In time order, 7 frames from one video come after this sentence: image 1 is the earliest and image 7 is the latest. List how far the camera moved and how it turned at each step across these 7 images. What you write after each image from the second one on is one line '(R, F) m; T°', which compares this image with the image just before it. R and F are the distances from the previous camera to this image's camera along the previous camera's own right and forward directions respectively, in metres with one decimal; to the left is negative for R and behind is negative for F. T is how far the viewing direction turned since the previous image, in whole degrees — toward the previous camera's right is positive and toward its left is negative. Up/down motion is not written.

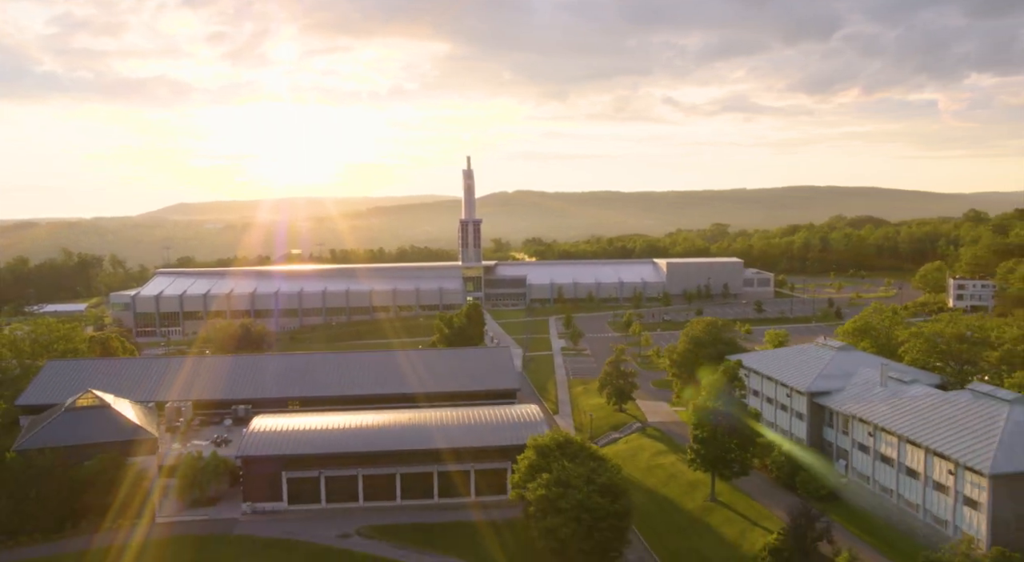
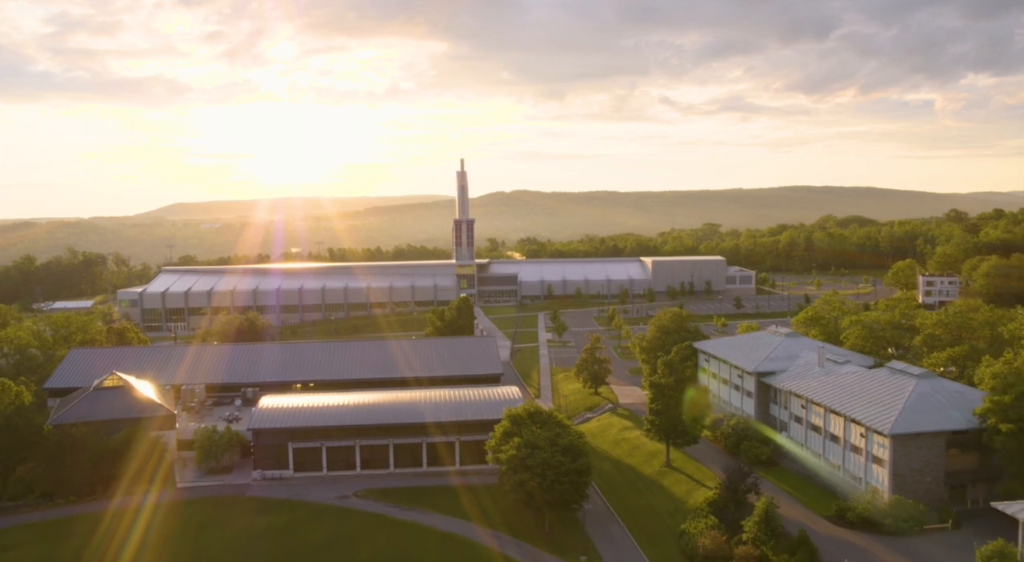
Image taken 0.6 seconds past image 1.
(+0.6, -2.9) m; 0°
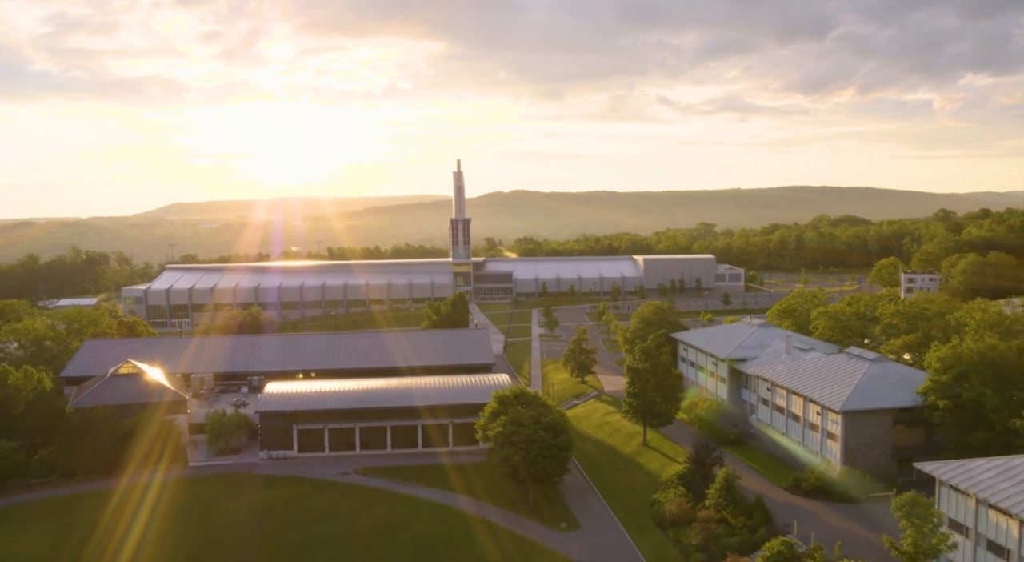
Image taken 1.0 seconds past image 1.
(+0.3, -1.9) m; 0°
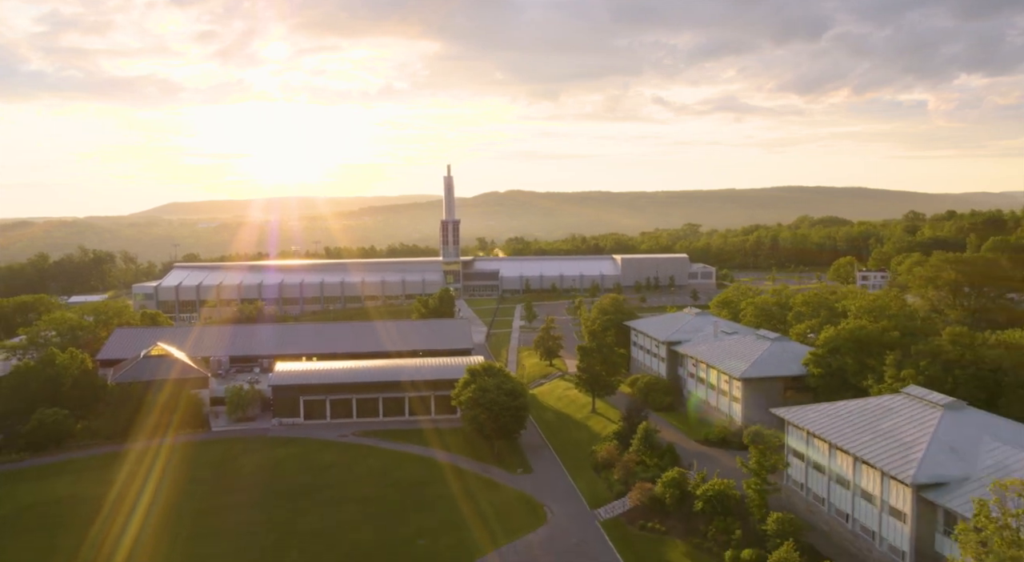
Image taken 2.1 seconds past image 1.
(+1.0, -5.3) m; 0°
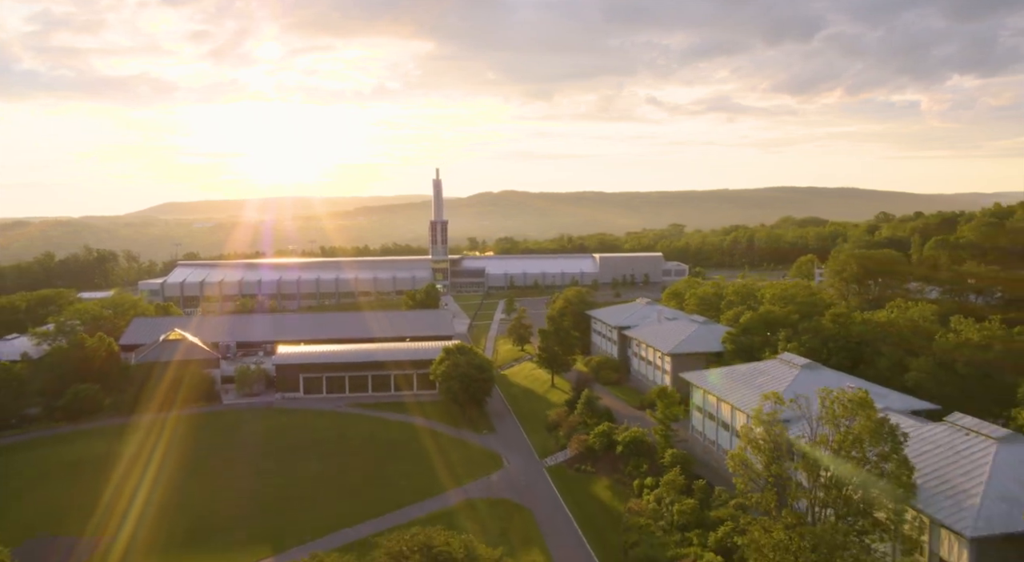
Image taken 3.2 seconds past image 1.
(+1.2, -5.2) m; 0°
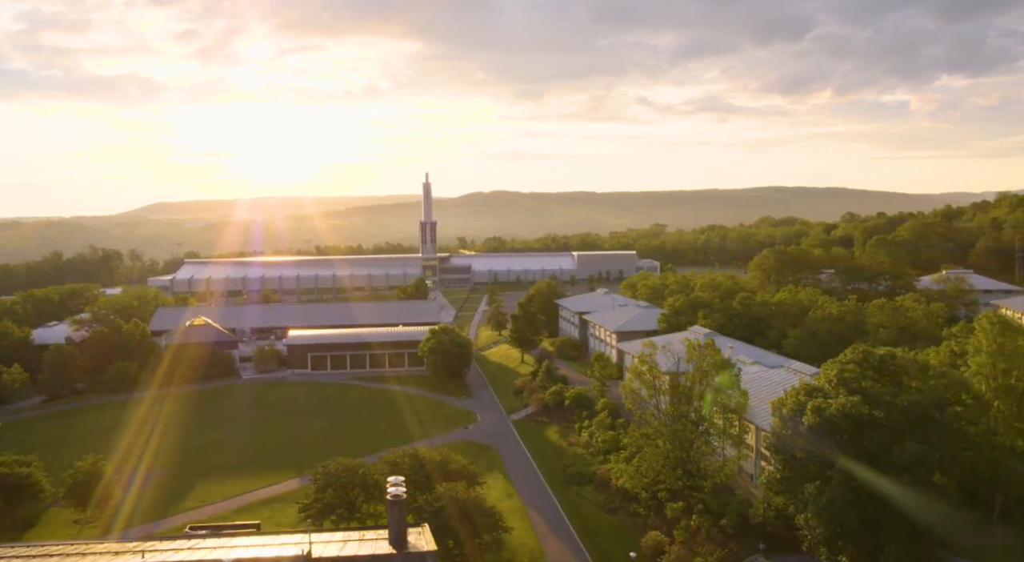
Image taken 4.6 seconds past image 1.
(+0.9, -6.8) m; +1°
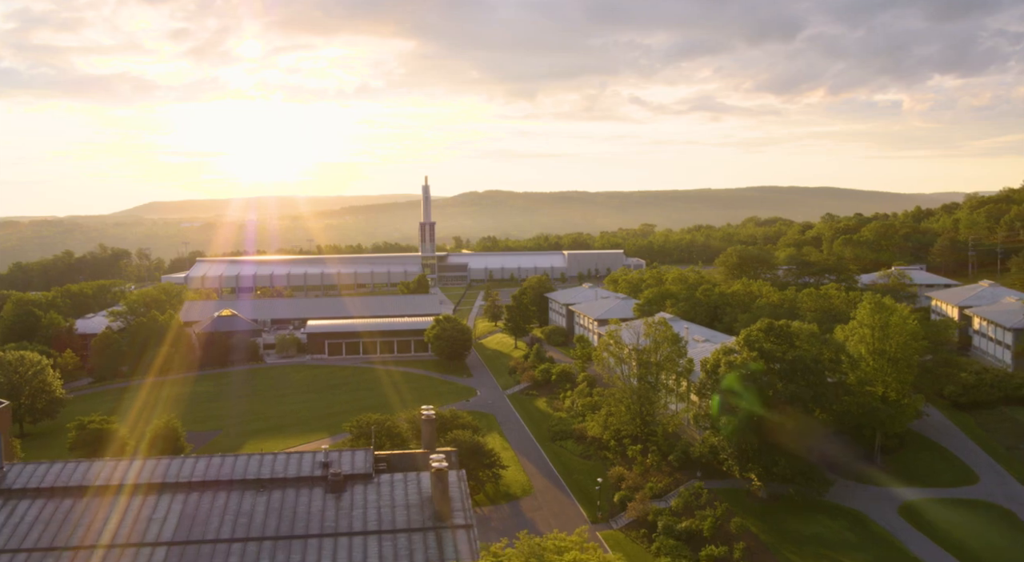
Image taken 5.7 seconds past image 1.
(-0.1, -5.7) m; 0°
